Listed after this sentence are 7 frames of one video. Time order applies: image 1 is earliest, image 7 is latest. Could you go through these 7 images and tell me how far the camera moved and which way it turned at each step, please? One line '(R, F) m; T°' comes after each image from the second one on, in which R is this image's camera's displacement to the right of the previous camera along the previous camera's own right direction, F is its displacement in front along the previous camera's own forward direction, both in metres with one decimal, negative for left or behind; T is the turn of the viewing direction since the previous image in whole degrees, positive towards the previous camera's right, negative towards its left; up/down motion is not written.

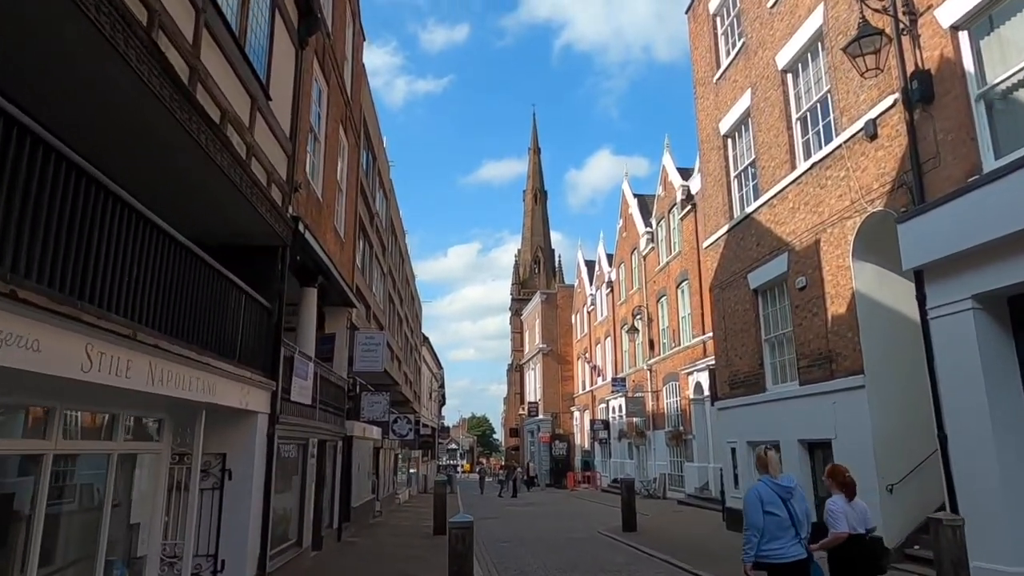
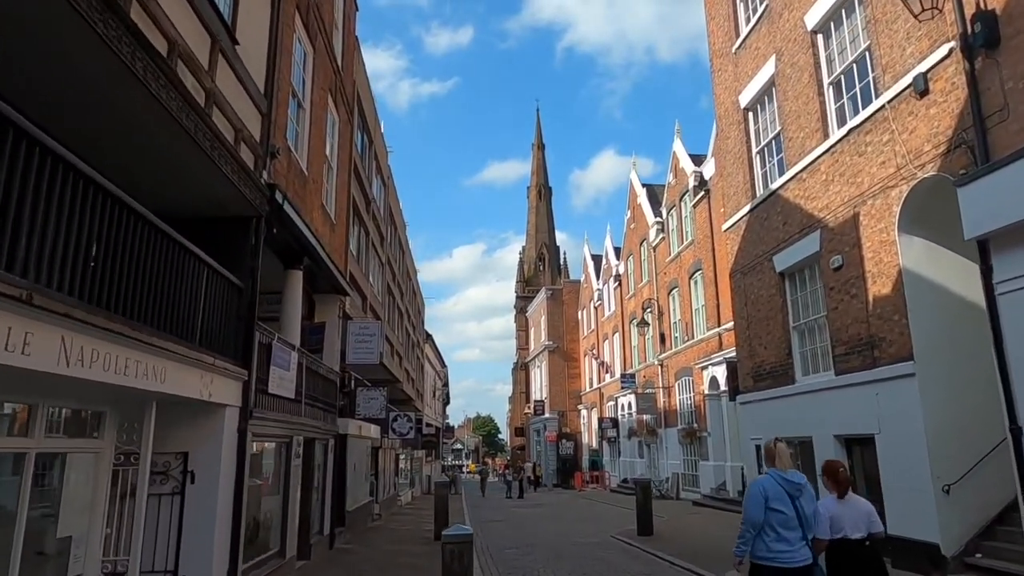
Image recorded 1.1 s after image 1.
(0.0, +1.2) m; 0°
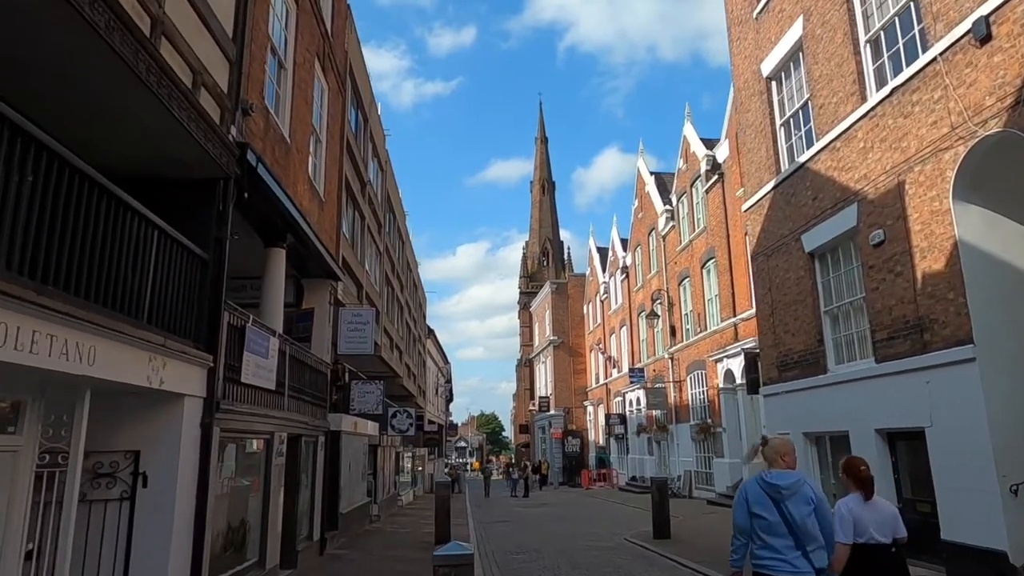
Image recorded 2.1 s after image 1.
(0.0, +1.1) m; 0°
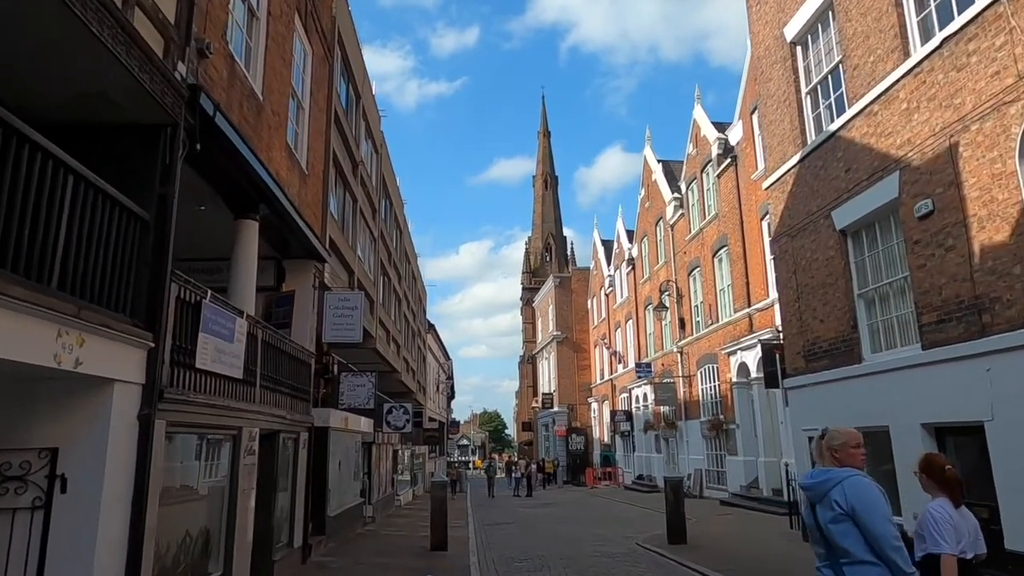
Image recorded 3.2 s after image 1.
(0.0, +1.2) m; 0°
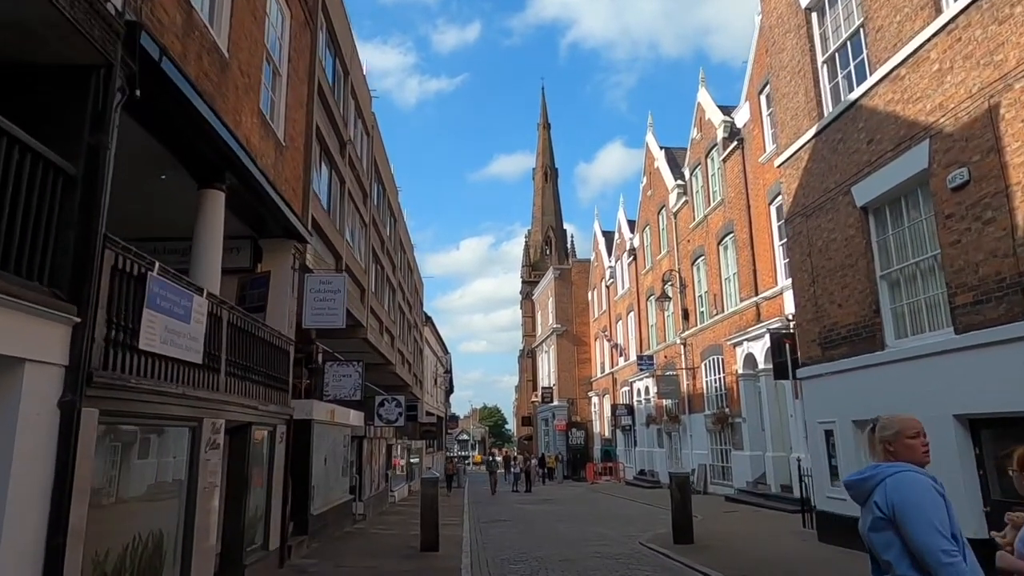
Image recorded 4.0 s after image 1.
(+0.1, +0.9) m; 0°
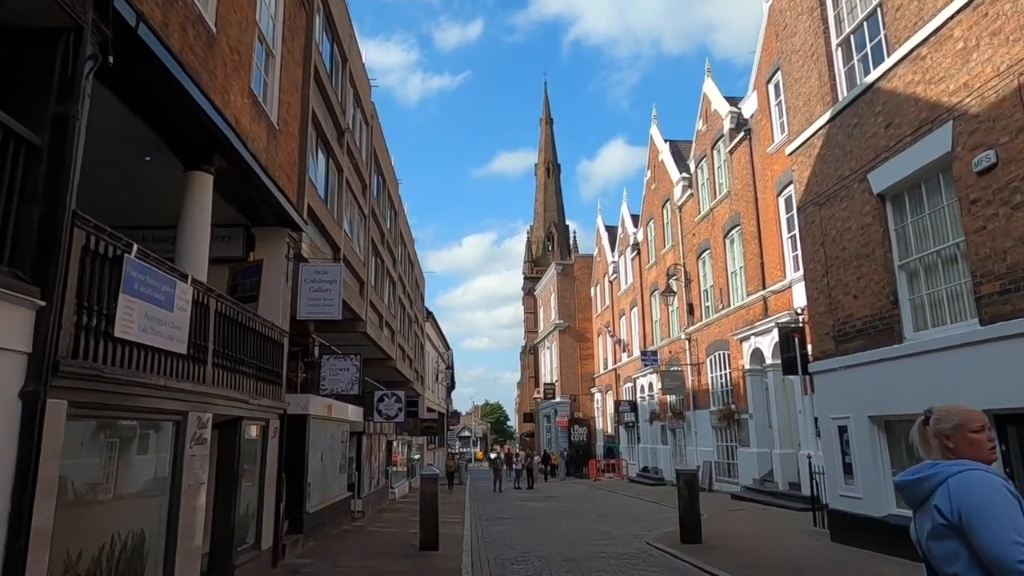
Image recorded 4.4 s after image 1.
(0.0, +0.4) m; 0°
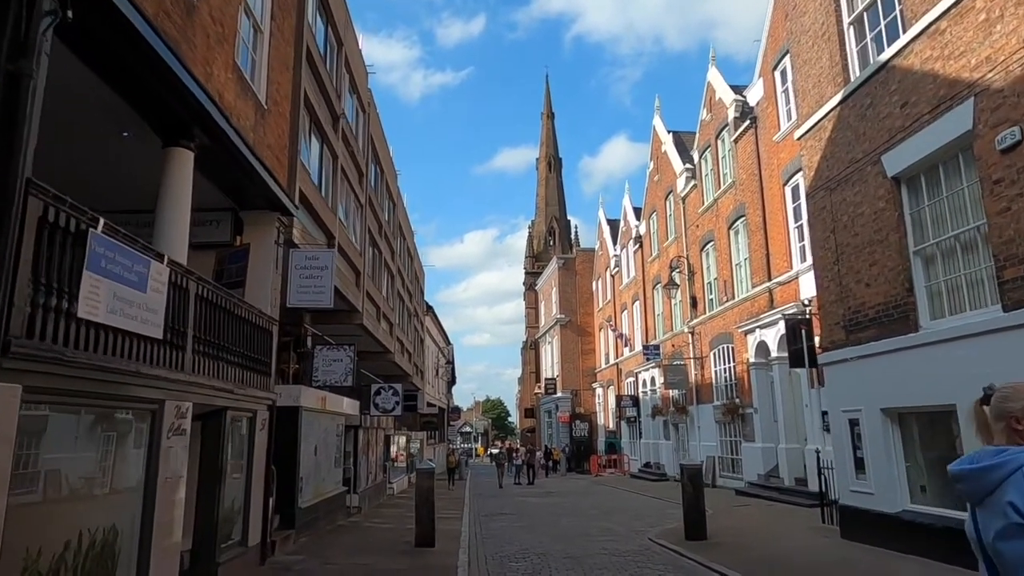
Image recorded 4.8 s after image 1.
(0.0, +0.4) m; 0°
